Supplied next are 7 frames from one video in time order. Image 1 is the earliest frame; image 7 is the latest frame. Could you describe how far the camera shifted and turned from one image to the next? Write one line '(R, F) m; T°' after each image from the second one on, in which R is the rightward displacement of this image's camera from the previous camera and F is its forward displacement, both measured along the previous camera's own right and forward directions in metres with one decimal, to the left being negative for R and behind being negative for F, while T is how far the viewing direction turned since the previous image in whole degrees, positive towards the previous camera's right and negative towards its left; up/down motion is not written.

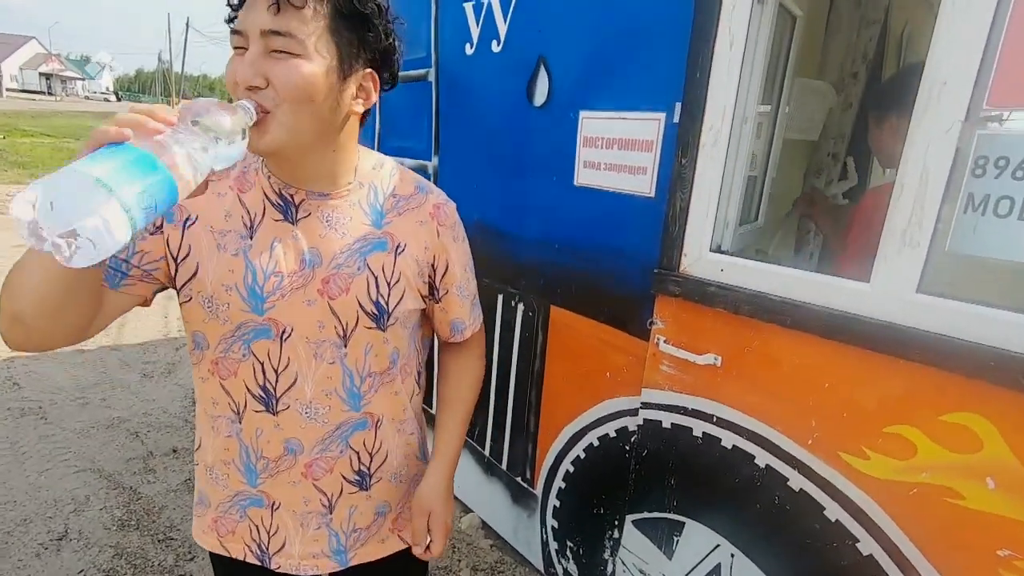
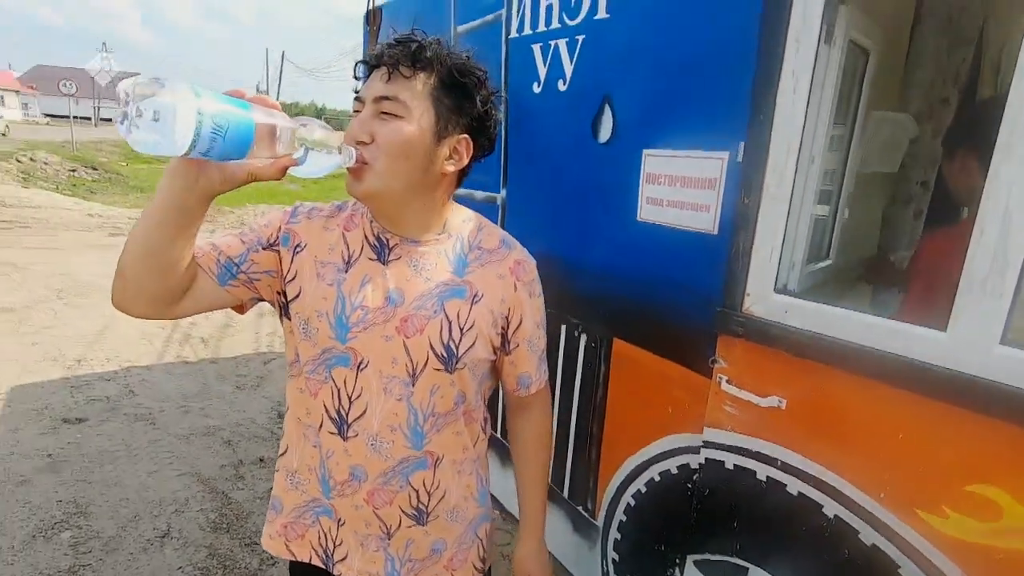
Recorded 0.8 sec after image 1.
(0.0, -0.1) m; -7°
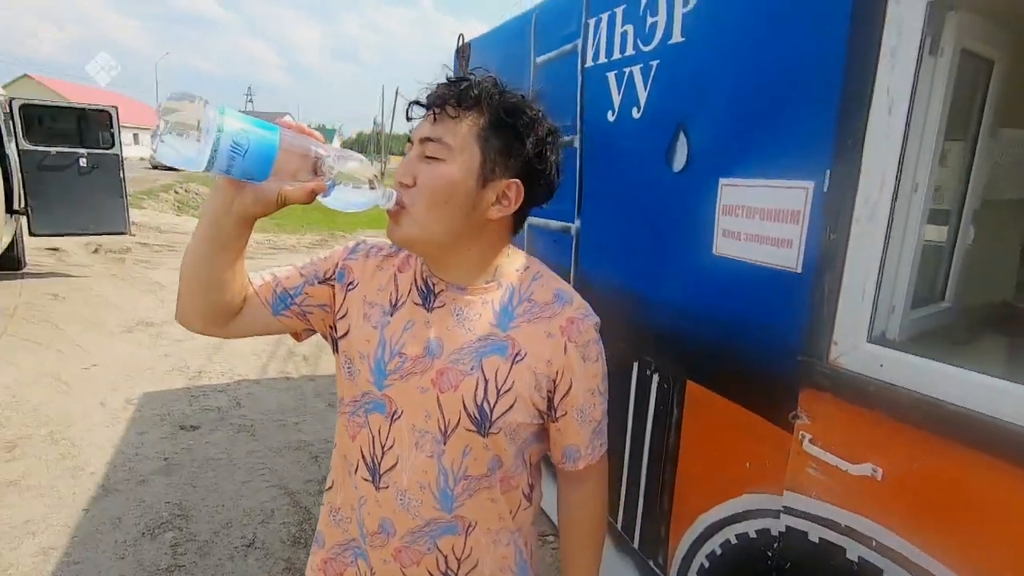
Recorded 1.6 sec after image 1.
(+0.1, +0.1) m; -10°
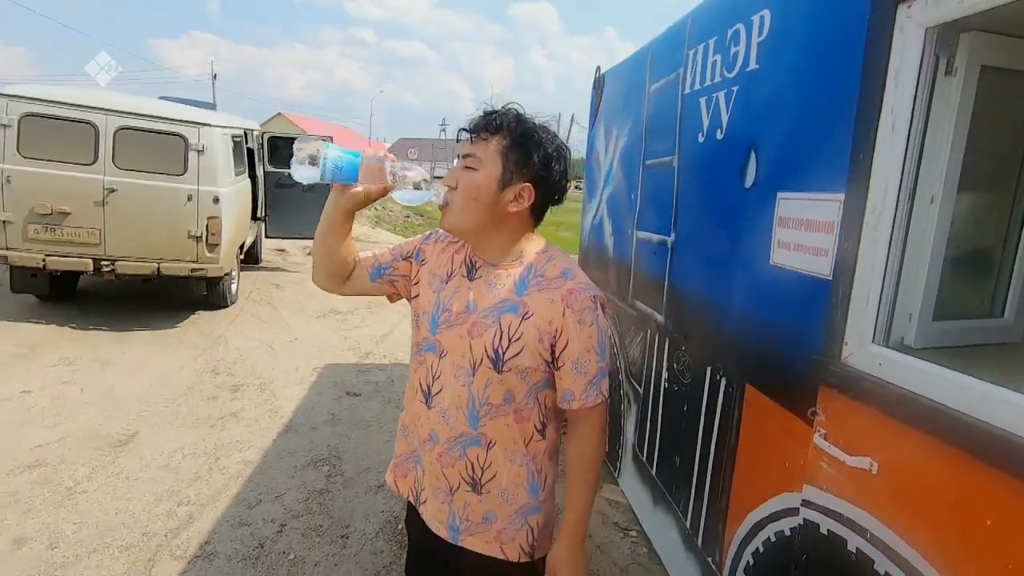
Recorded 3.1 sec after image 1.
(+0.4, -0.3) m; -17°
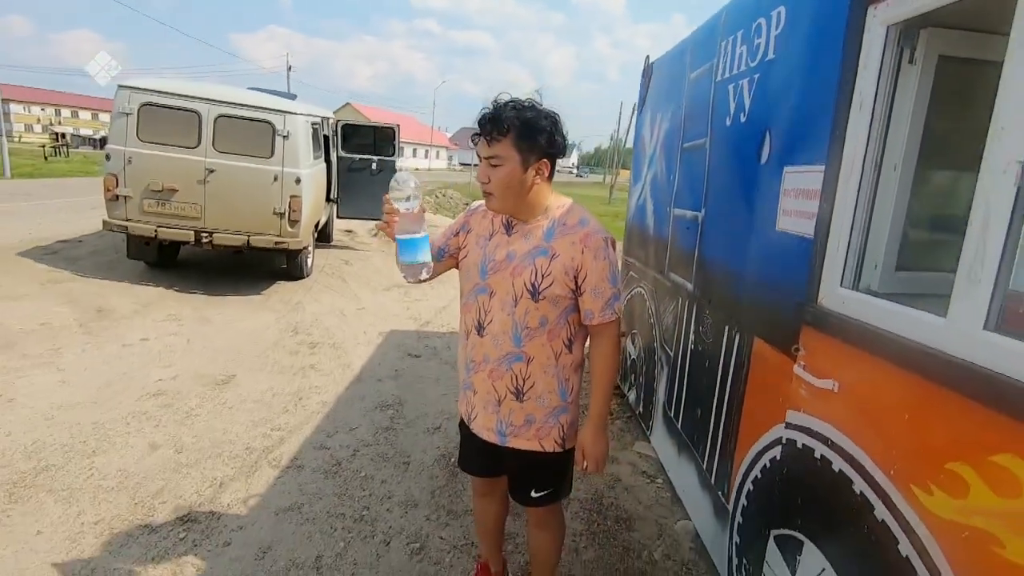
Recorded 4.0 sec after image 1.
(+0.1, -0.4) m; -6°
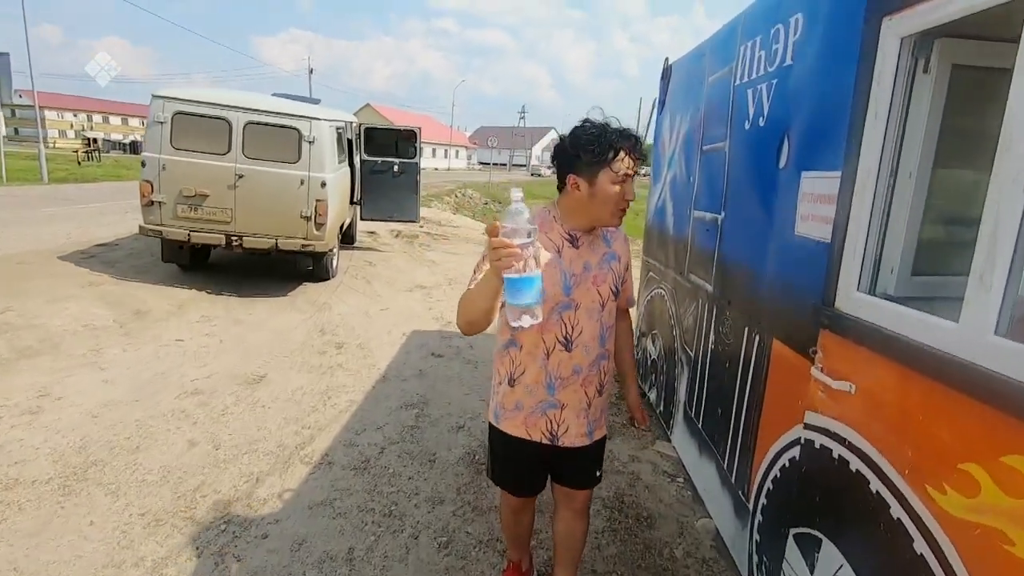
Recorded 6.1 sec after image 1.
(0.0, -0.1) m; -2°
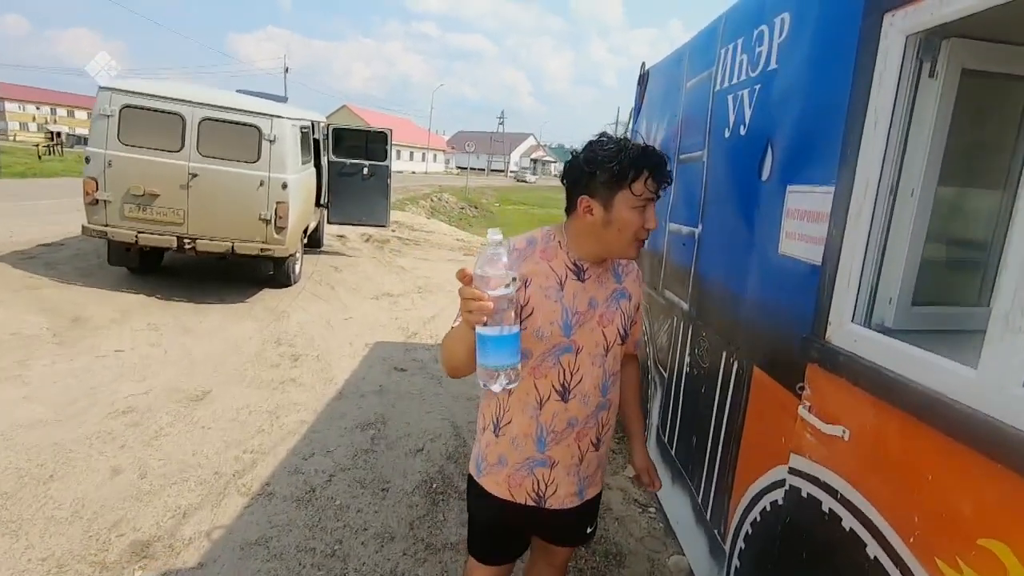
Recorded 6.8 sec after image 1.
(+0.1, +0.2) m; +2°
